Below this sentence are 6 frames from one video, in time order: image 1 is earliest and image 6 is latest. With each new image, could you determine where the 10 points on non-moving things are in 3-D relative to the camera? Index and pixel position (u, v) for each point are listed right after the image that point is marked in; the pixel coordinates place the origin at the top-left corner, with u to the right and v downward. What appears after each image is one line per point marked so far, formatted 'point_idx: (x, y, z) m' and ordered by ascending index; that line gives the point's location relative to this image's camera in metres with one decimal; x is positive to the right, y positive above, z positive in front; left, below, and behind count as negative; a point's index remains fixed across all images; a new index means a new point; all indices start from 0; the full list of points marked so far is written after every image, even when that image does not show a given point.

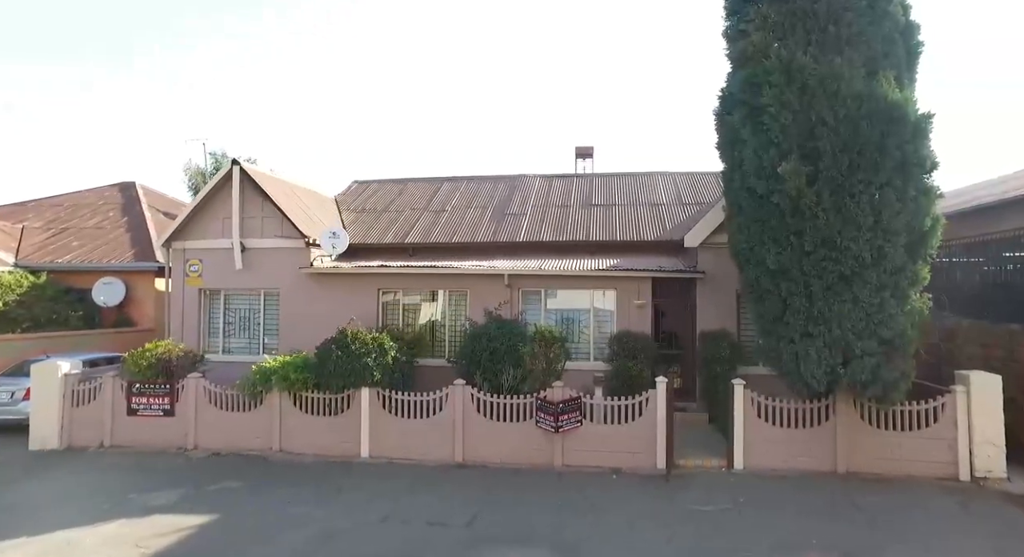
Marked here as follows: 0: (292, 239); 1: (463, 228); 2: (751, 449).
0: (-4.9, +0.9, +11.9) m
1: (-1.3, +1.3, +13.8) m
2: (+3.5, -2.5, +7.7) m
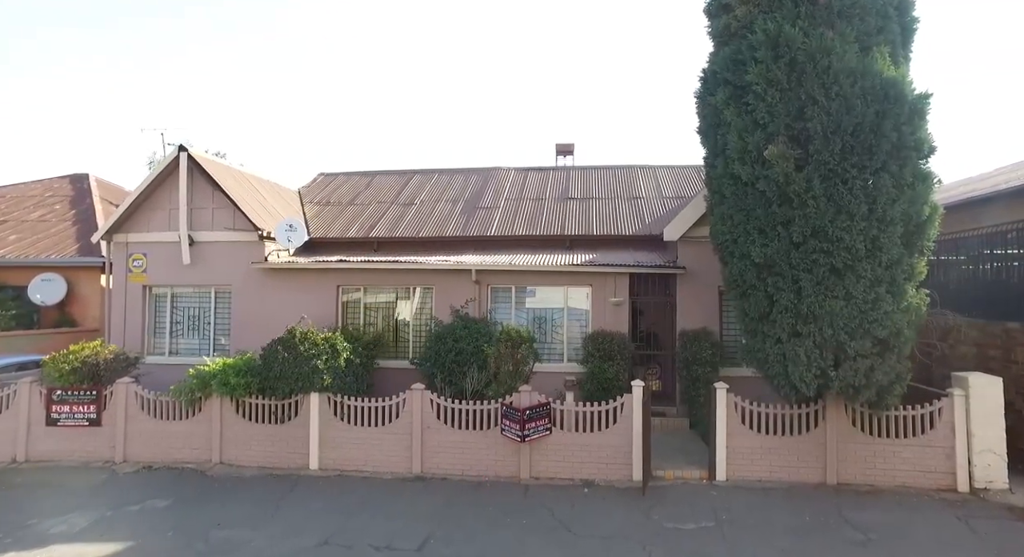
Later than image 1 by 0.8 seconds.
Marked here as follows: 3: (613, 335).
0: (-5.5, +1.0, +11.0) m
1: (-2.0, +1.4, +13.0) m
2: (+3.0, -2.4, +7.1) m
3: (+1.8, -1.0, +9.8) m
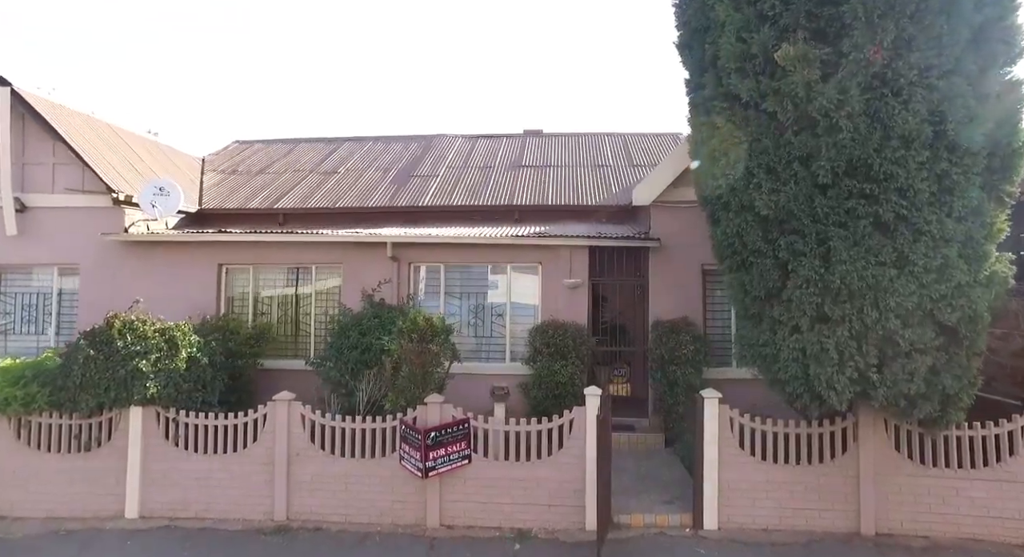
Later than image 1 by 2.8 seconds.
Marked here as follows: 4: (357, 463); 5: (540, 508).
0: (-6.6, +1.3, +8.4) m
1: (-3.2, +1.7, +10.6) m
2: (+2.0, -2.1, +5.0) m
3: (+0.8, -0.7, +7.6) m
4: (-1.6, -1.9, +5.4) m
5: (+0.3, -2.3, +5.2) m
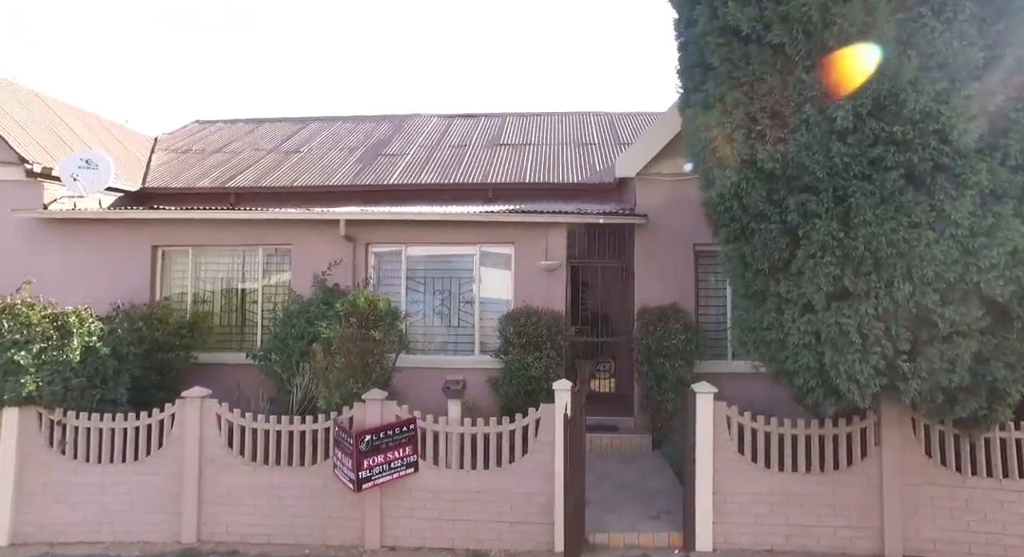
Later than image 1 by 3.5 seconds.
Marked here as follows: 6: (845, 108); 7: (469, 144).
0: (-7.0, +1.6, +7.5) m
1: (-3.6, +2.0, +9.7) m
2: (+1.7, -1.8, +4.1) m
3: (+0.4, -0.4, +6.8) m
4: (-1.9, -1.6, +4.5) m
5: (-0.1, -2.0, +4.3) m
6: (+2.2, +1.1, +3.5) m
7: (-0.9, +2.7, +10.8) m
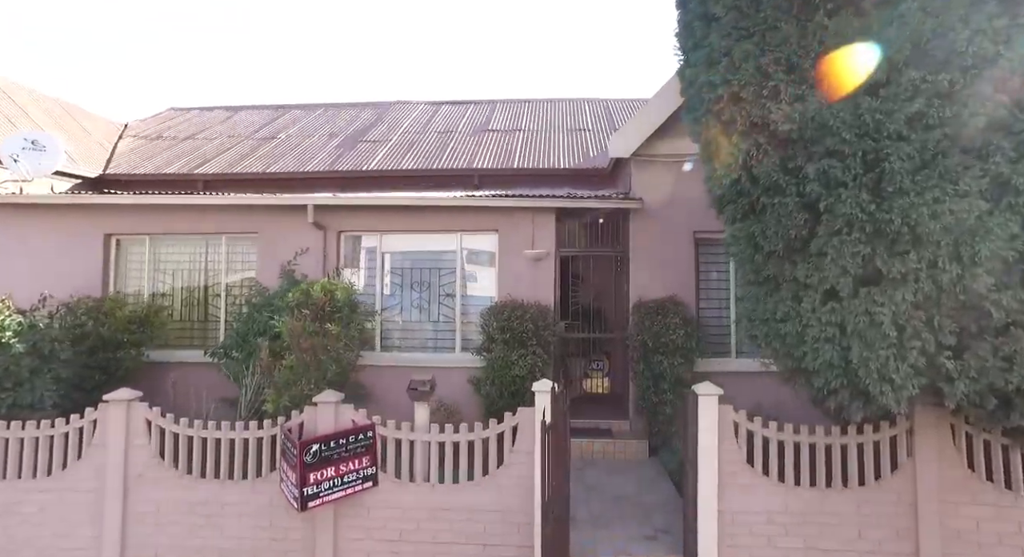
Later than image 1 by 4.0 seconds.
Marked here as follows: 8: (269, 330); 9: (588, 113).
0: (-7.2, +1.7, +6.9) m
1: (-3.8, +2.1, +9.1) m
2: (+1.5, -1.7, +3.5) m
3: (+0.2, -0.3, +6.2) m
4: (-2.1, -1.5, +3.9) m
5: (-0.3, -1.9, +3.8) m
6: (+2.1, +1.3, +3.0) m
7: (-1.1, +2.8, +10.2) m
8: (-2.4, -0.5, +4.9) m
9: (+1.6, +3.4, +10.9) m
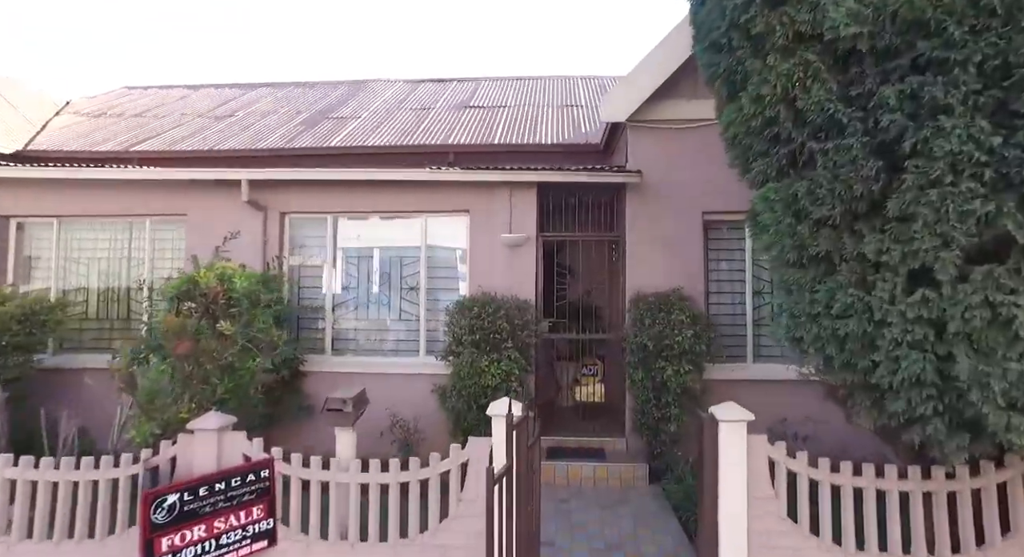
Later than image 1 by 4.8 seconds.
0: (-7.5, +1.8, +5.8) m
1: (-4.1, +2.2, +8.0) m
2: (+1.2, -1.6, +2.5) m
3: (-0.1, -0.2, +5.1) m
4: (-2.4, -1.4, +2.8) m
5: (-0.6, -1.8, +2.7) m
6: (+1.8, +1.4, +1.9) m
7: (-1.4, +3.0, +9.1) m
8: (-2.7, -0.4, +3.8) m
9: (+1.3, +3.5, +9.9) m
